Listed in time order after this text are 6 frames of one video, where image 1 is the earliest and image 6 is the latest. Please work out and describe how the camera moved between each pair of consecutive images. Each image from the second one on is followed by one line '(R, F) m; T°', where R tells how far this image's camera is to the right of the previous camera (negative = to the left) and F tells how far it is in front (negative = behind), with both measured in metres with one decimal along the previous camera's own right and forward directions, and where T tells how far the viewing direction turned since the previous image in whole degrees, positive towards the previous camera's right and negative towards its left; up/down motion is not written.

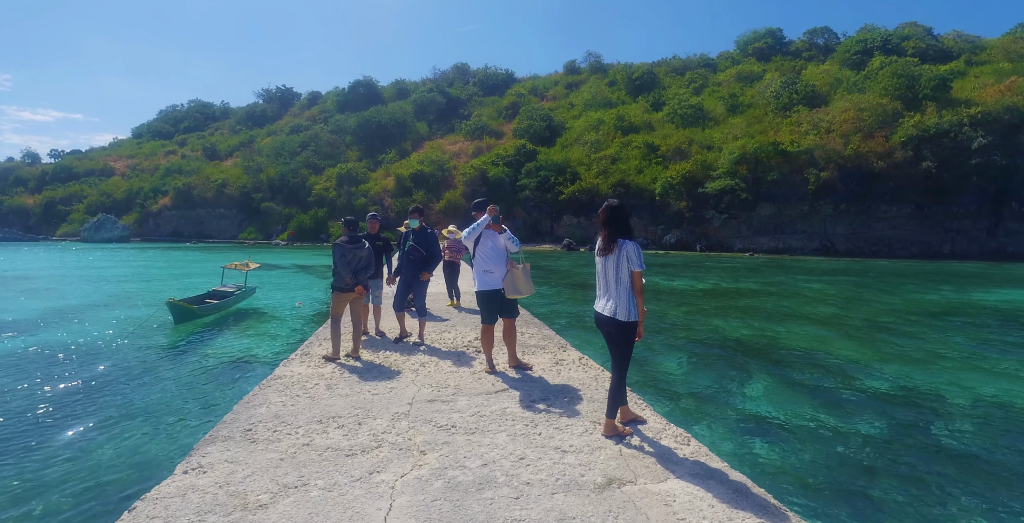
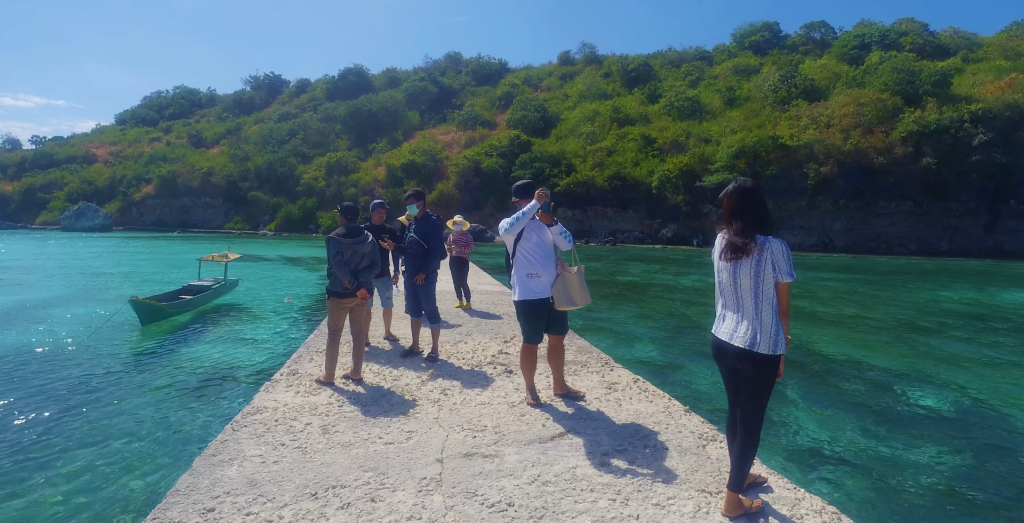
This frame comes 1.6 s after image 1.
(-0.5, +1.1) m; +1°
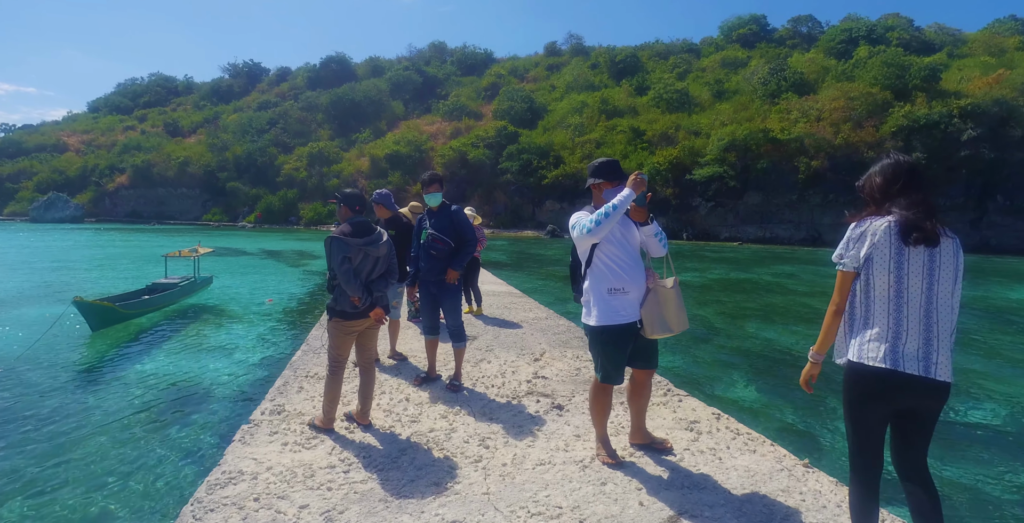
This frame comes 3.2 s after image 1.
(-0.6, +1.1) m; +2°
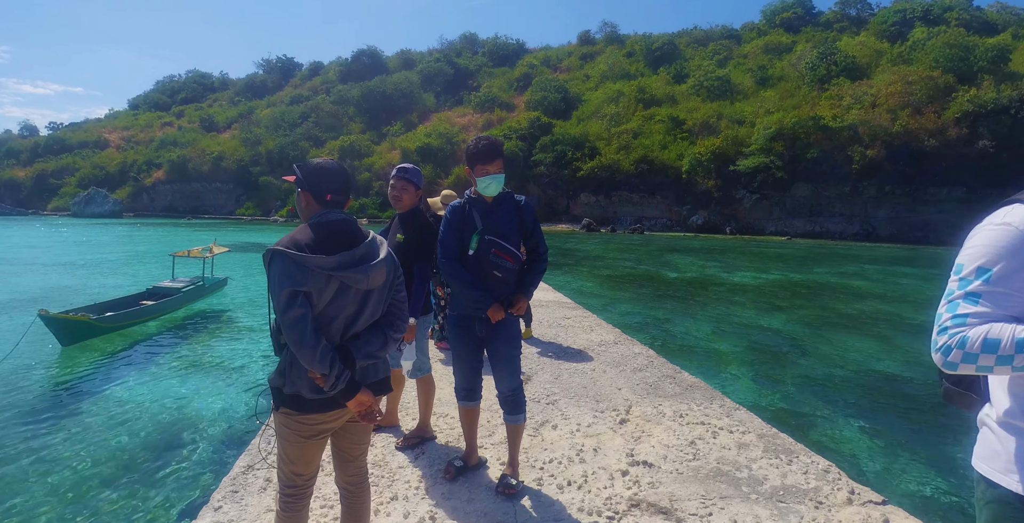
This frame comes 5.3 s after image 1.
(-0.4, +1.6) m; -4°
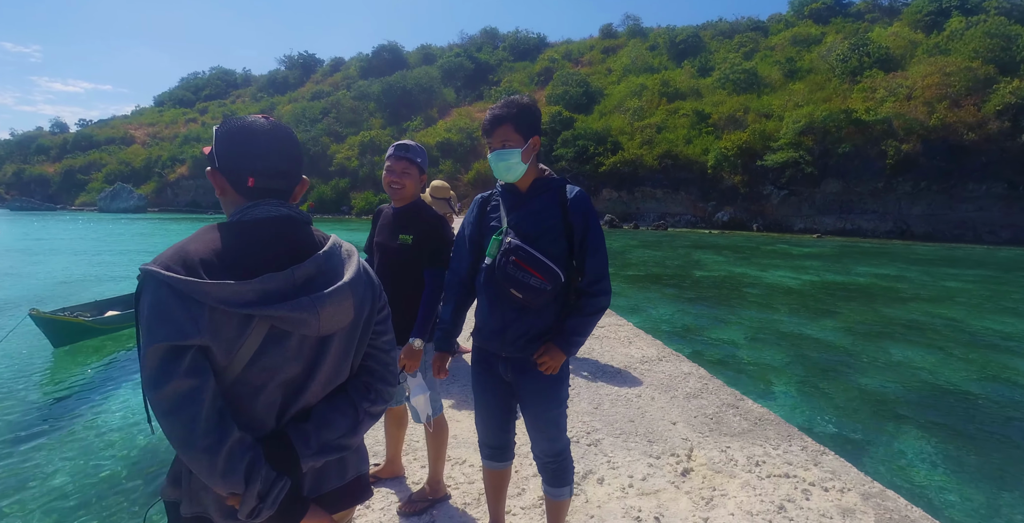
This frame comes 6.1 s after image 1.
(-0.1, +0.7) m; -2°
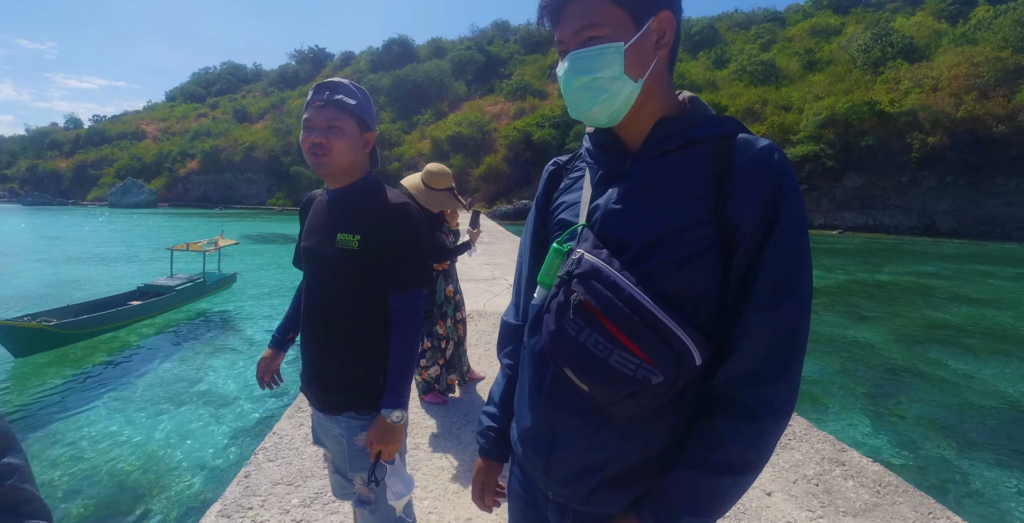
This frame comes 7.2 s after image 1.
(-0.1, +0.9) m; -1°
